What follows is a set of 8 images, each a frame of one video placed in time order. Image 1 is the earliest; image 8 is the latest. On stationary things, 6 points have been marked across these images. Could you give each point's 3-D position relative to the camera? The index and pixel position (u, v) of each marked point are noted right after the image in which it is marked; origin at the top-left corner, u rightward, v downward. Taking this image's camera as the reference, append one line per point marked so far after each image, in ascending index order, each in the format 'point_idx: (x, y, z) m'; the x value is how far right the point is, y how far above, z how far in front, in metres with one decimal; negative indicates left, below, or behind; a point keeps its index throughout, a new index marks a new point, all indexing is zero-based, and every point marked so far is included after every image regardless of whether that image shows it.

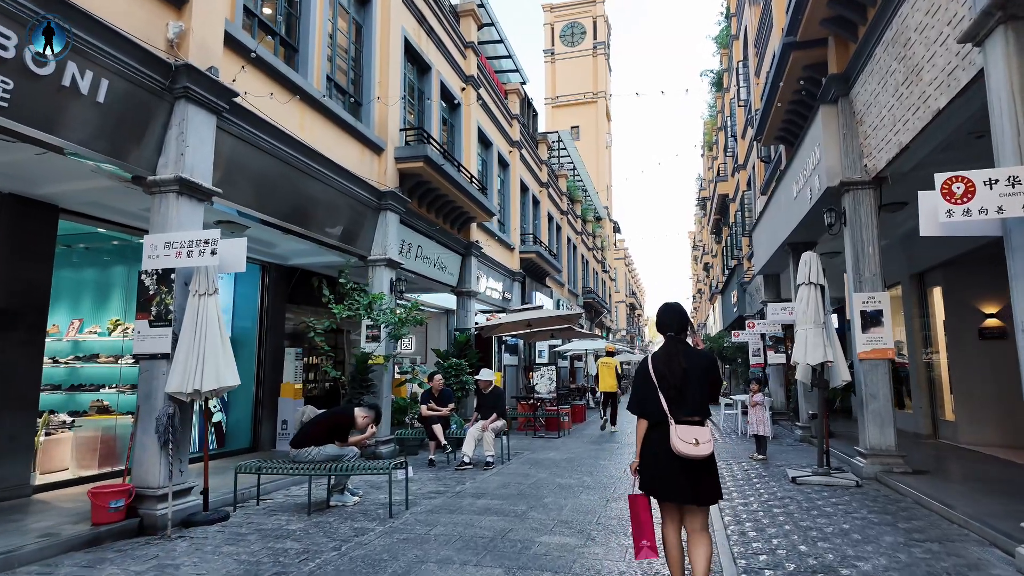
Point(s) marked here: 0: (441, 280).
0: (-1.7, +0.2, +13.6) m
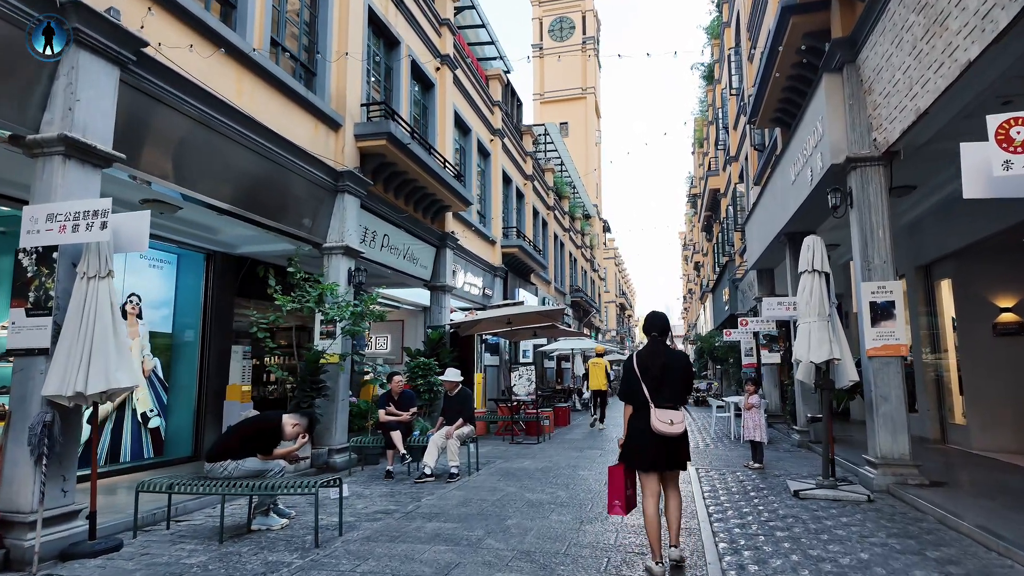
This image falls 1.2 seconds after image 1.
0: (-2.3, +0.4, +12.6) m
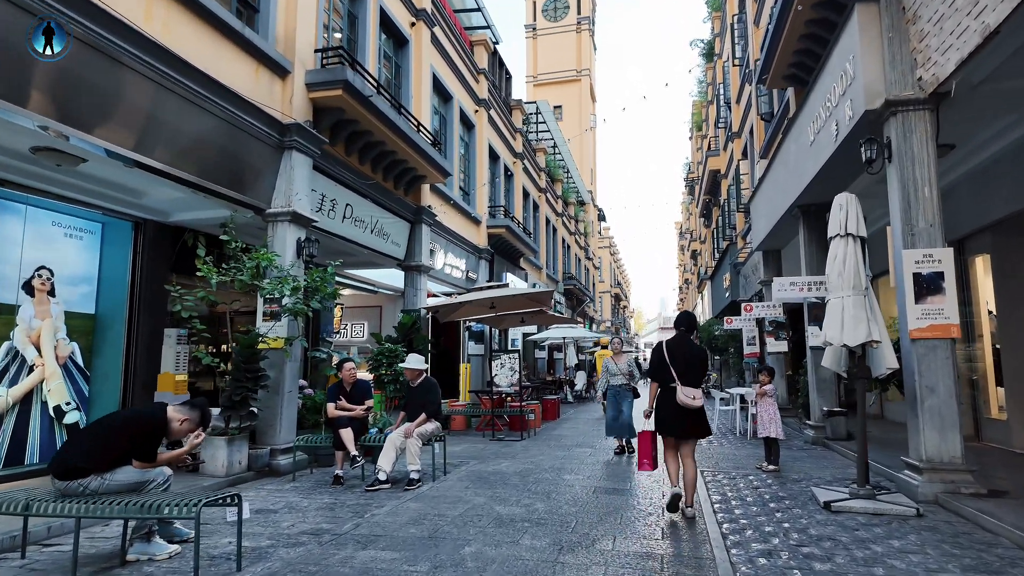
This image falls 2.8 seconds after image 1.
0: (-2.6, +0.8, +11.2) m
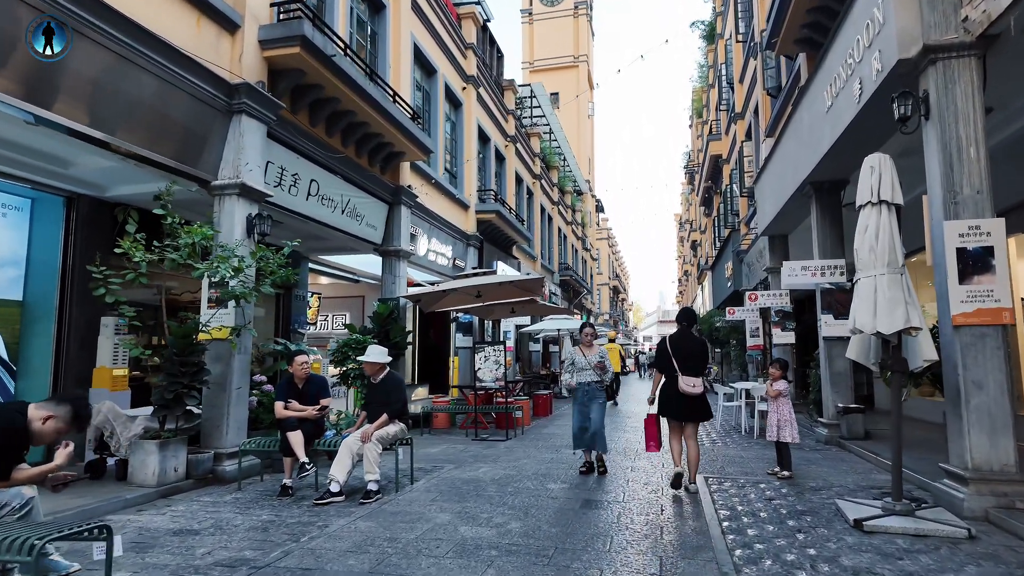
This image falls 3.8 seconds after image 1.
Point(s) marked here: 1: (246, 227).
0: (-2.9, +1.0, +10.3) m
1: (-3.3, +0.8, +7.3) m
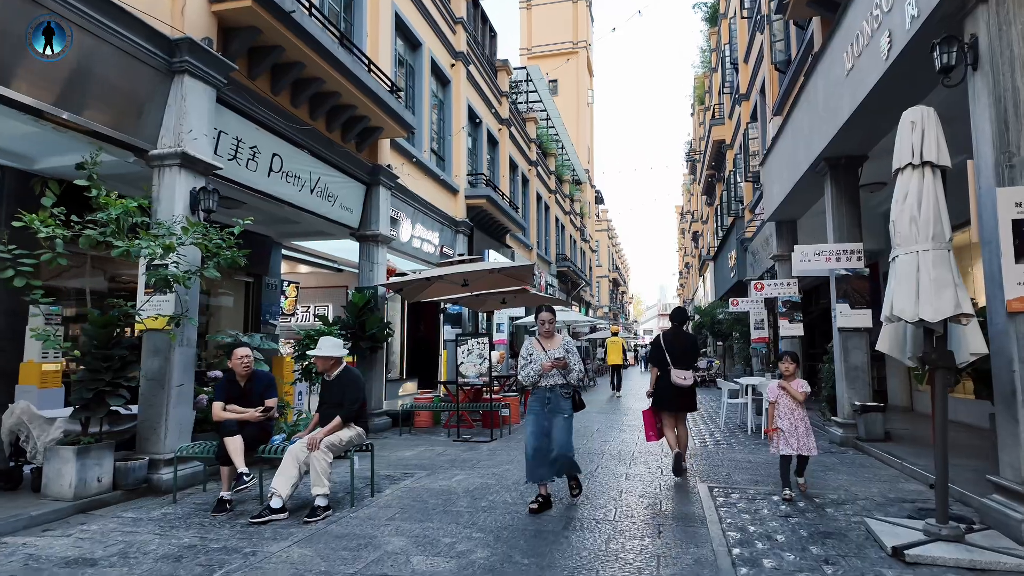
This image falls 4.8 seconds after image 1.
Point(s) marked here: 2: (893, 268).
0: (-3.1, +1.2, +9.4) m
1: (-3.5, +0.9, +6.4) m
2: (+2.8, +0.2, +4.3) m
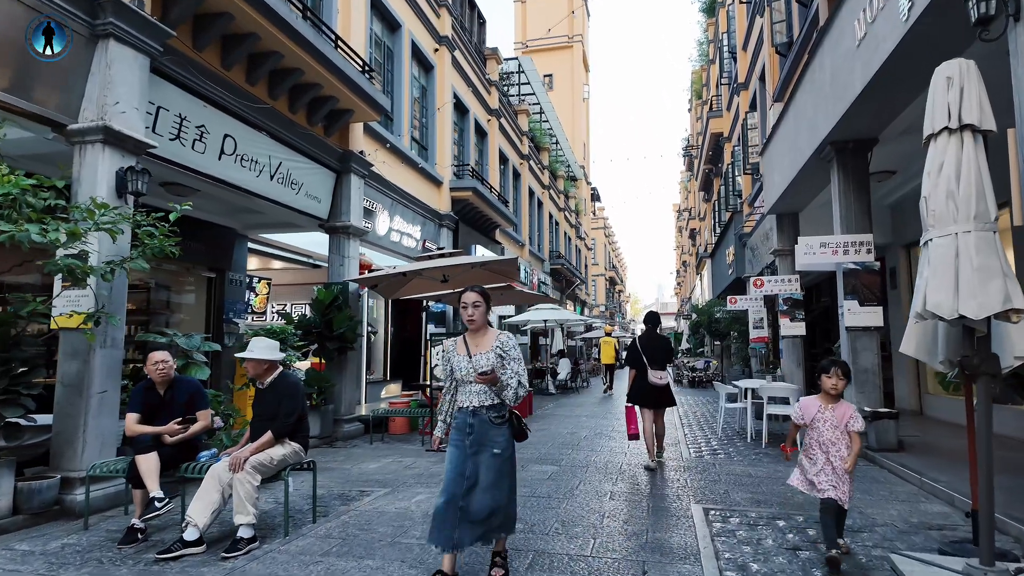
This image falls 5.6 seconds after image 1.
0: (-3.4, +1.3, +8.7) m
1: (-3.8, +1.0, +5.6) m
2: (+2.6, +0.2, +3.6) m
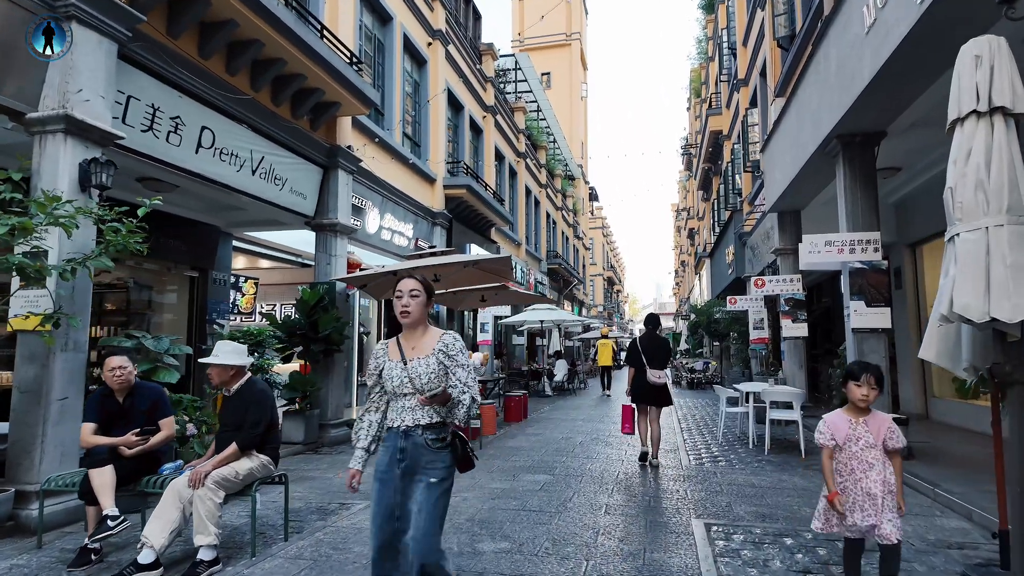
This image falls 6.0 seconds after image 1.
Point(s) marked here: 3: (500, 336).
0: (-3.5, +1.3, +8.3) m
1: (-3.9, +1.0, +5.3) m
2: (+2.5, +0.2, +3.3) m
3: (-0.4, -1.6, +19.8) m
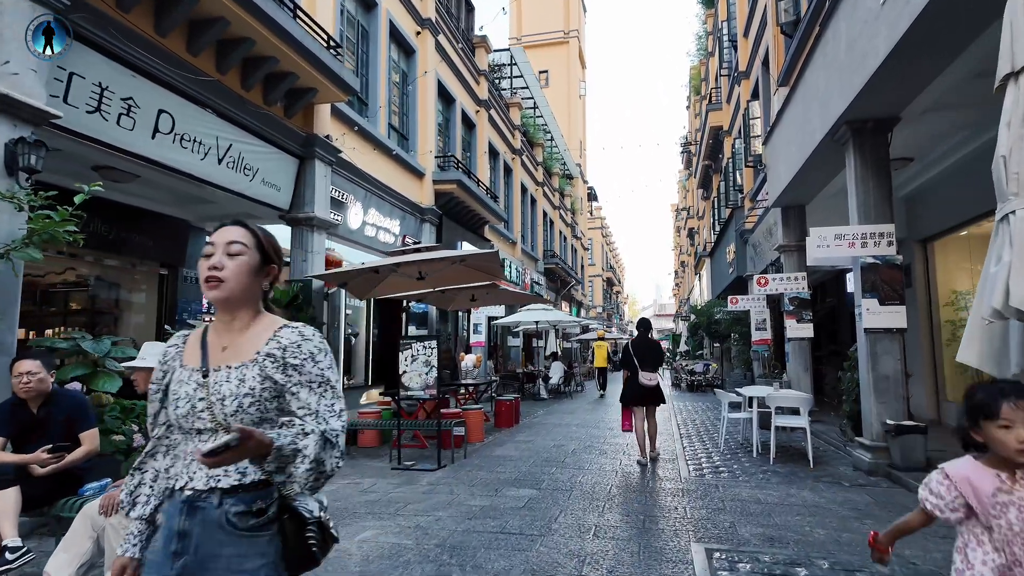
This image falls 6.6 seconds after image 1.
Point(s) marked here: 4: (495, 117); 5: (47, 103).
0: (-3.7, +1.3, +7.8) m
1: (-4.1, +1.0, +4.7) m
2: (+2.3, +0.3, +2.7) m
3: (-0.6, -1.6, +19.2) m
4: (-0.6, +5.6, +19.4) m
5: (-4.1, +1.6, +5.2) m
